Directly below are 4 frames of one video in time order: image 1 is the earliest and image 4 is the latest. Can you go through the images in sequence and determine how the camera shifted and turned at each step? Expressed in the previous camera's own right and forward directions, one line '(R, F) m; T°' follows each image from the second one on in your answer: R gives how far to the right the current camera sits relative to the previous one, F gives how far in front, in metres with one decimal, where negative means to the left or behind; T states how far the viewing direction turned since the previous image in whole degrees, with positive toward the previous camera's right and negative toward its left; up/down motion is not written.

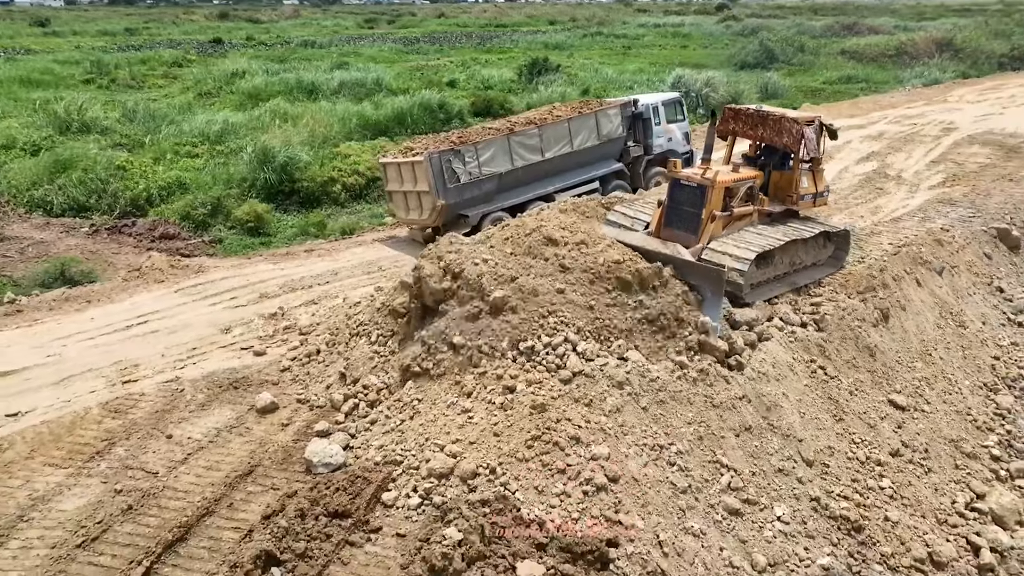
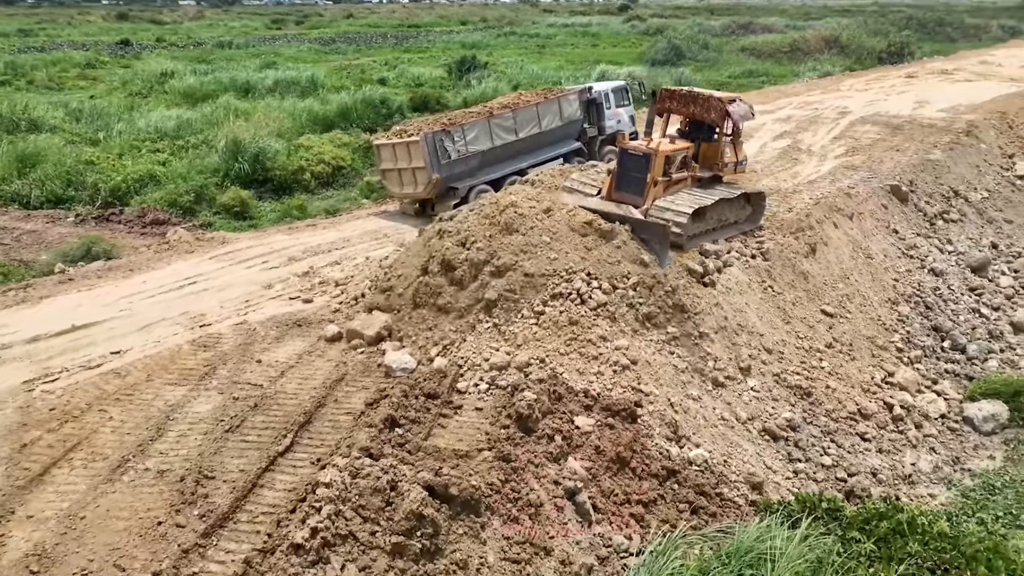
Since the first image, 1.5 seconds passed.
(-1.3, -1.7) m; +6°
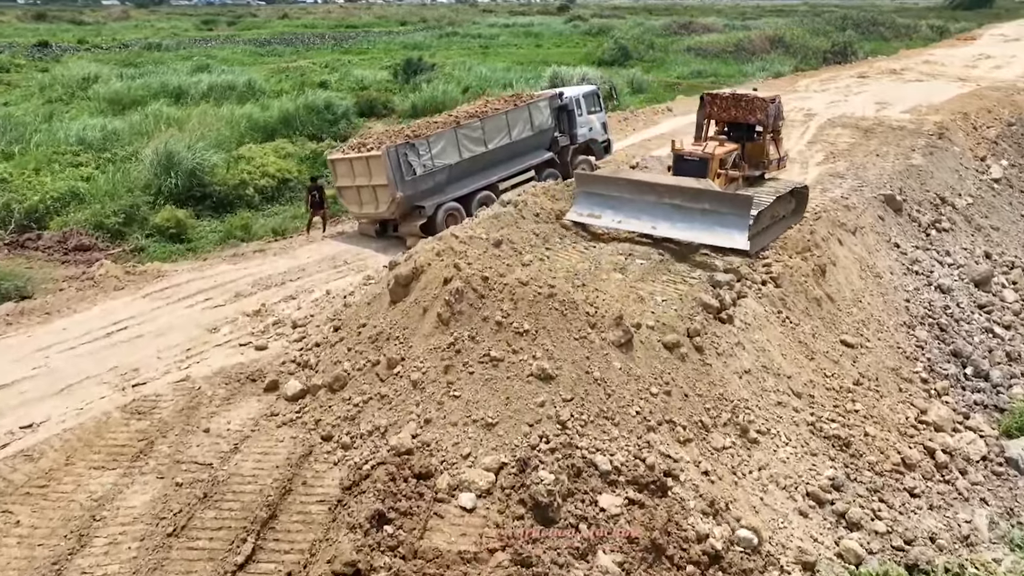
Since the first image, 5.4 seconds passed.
(-0.5, +1.2) m; +4°
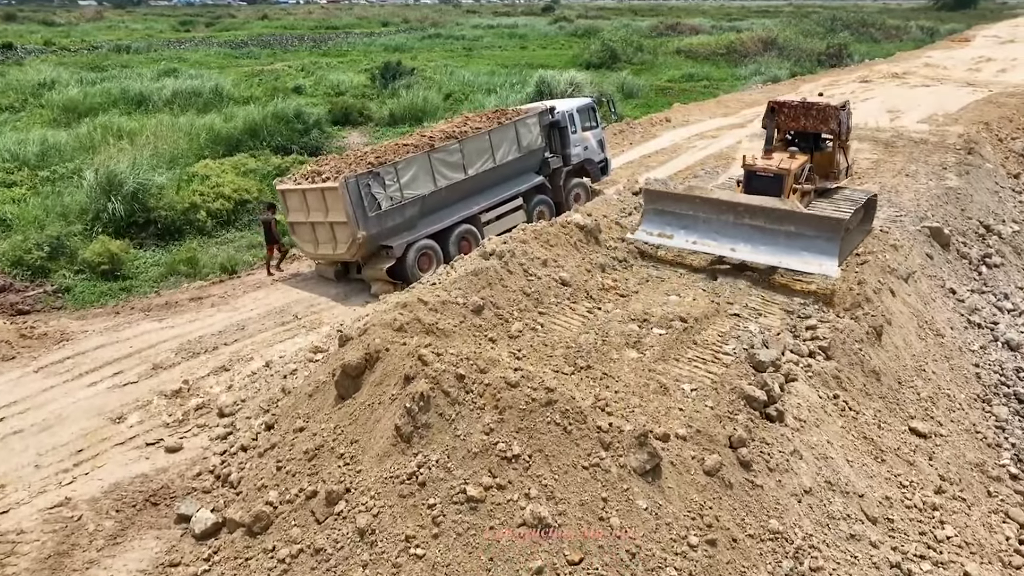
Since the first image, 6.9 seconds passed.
(0.0, +1.9) m; +1°
